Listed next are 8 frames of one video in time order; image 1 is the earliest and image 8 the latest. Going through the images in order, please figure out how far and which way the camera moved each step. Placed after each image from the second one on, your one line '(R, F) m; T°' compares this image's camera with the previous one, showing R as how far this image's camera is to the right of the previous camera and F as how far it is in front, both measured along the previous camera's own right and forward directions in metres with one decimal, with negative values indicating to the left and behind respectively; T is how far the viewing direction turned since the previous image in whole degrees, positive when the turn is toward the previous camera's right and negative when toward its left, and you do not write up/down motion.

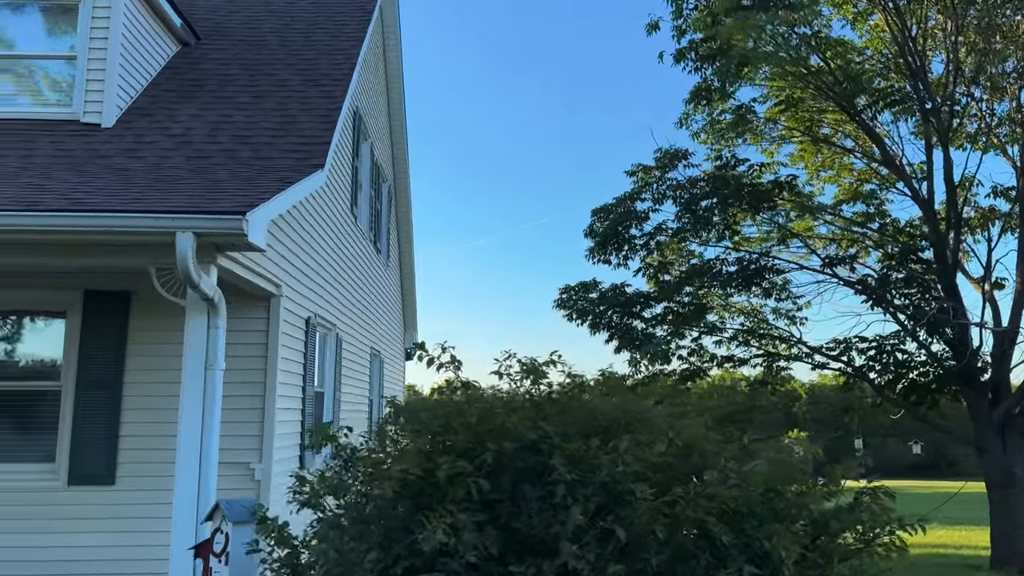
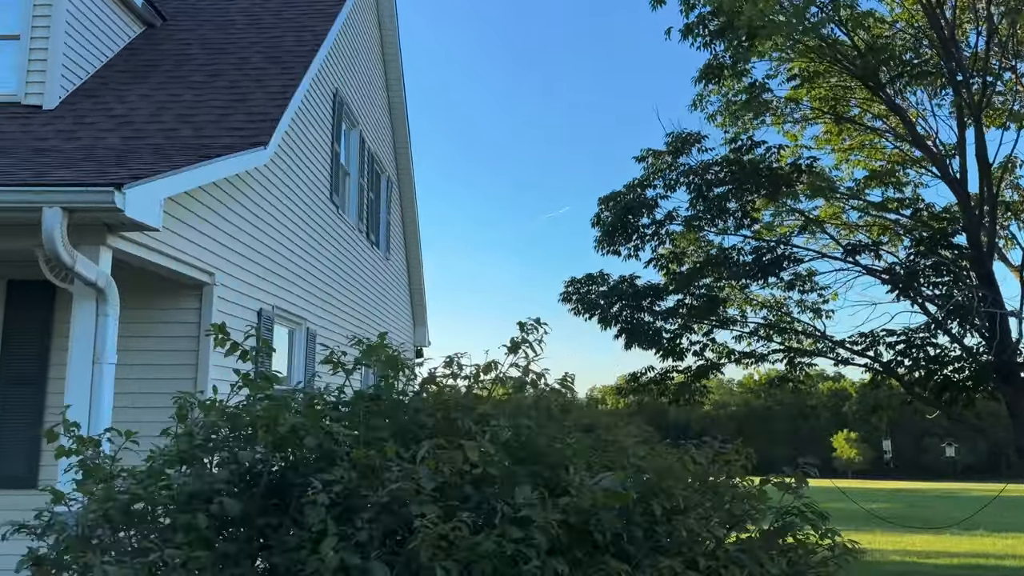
(+0.6, +0.5) m; -3°
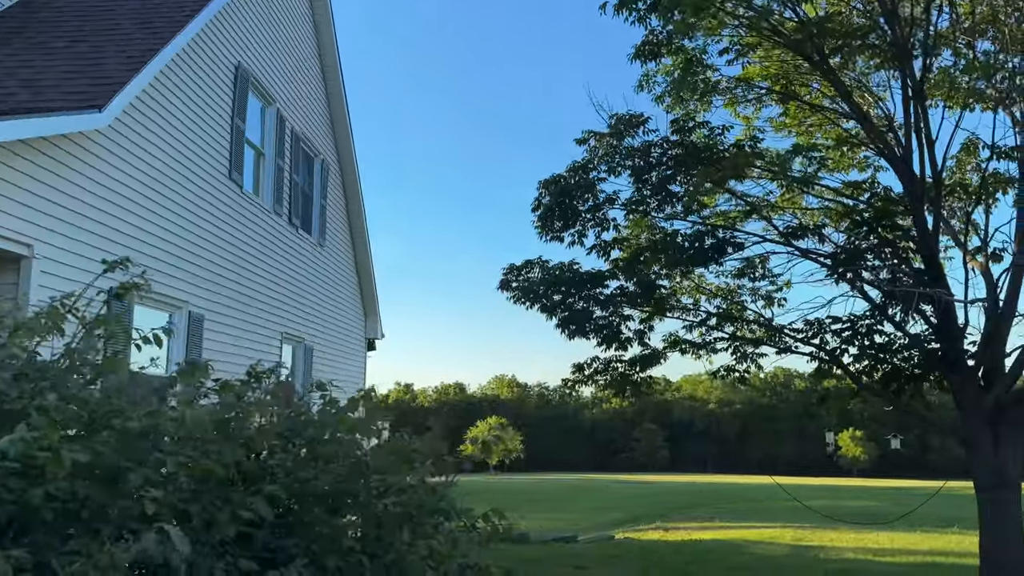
(+1.0, +0.4) m; -1°
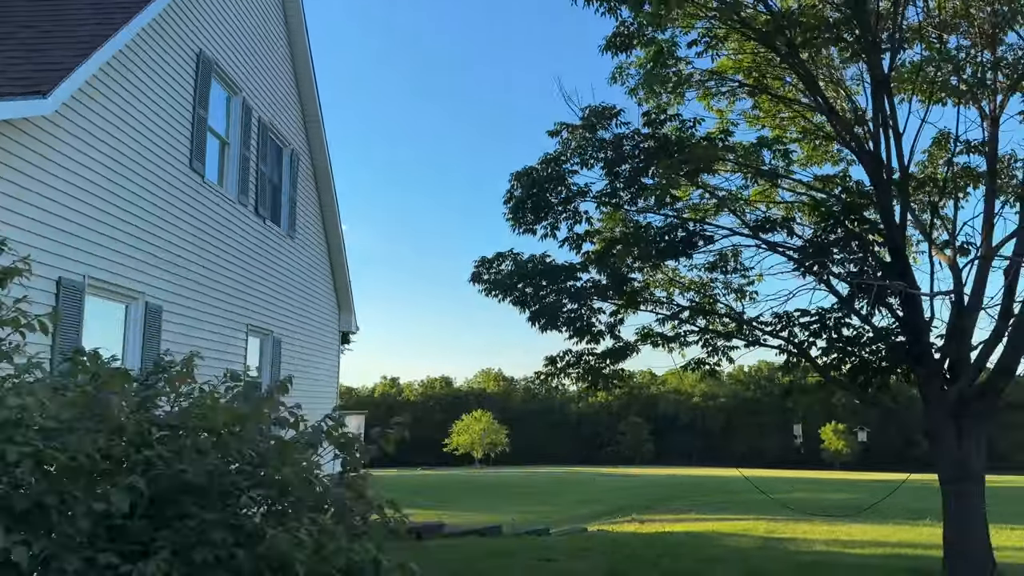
(+0.2, 0.0) m; +1°
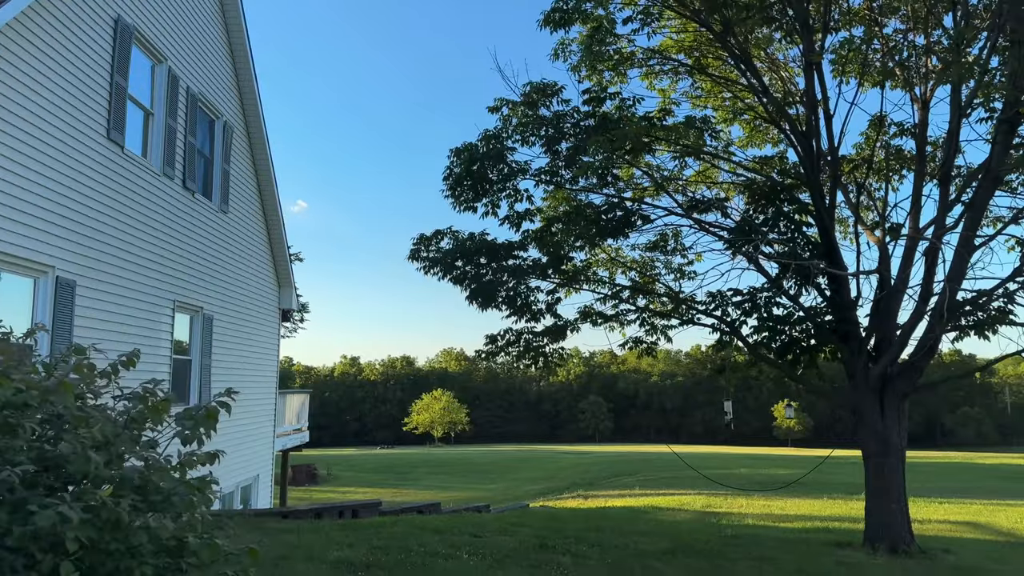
(+0.4, 0.0) m; +3°
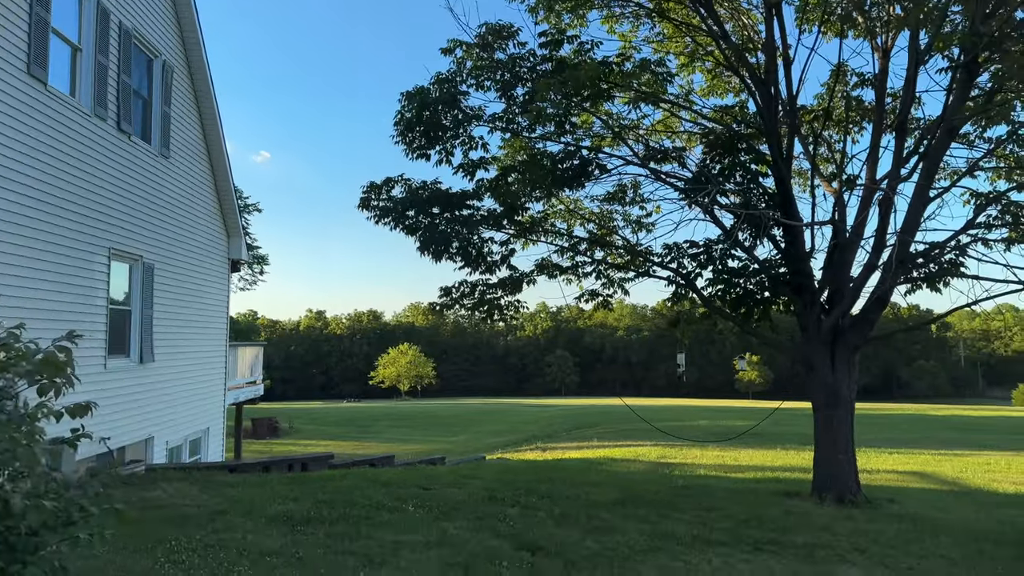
(+0.2, +0.2) m; +2°
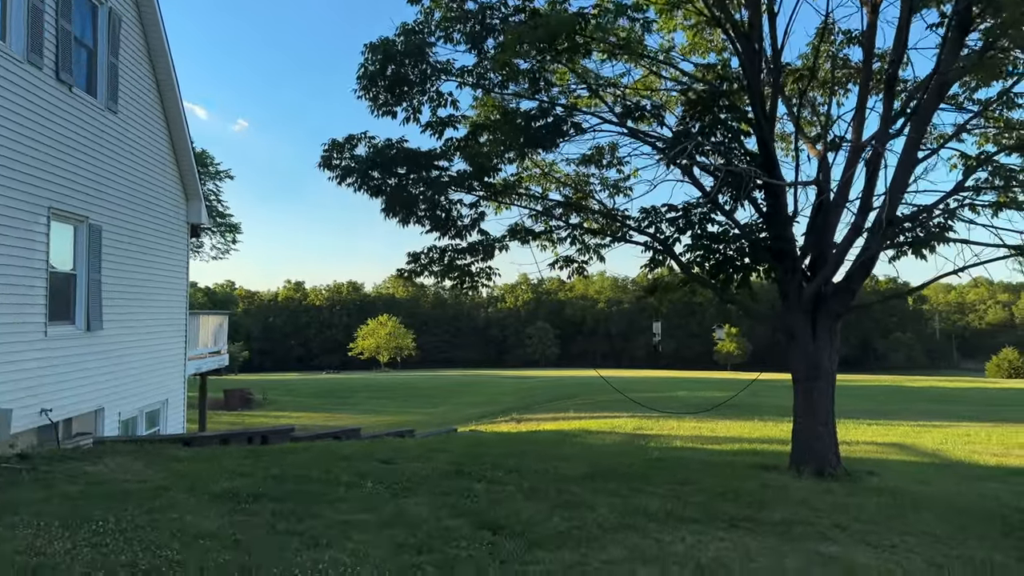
(+0.1, +0.5) m; +1°
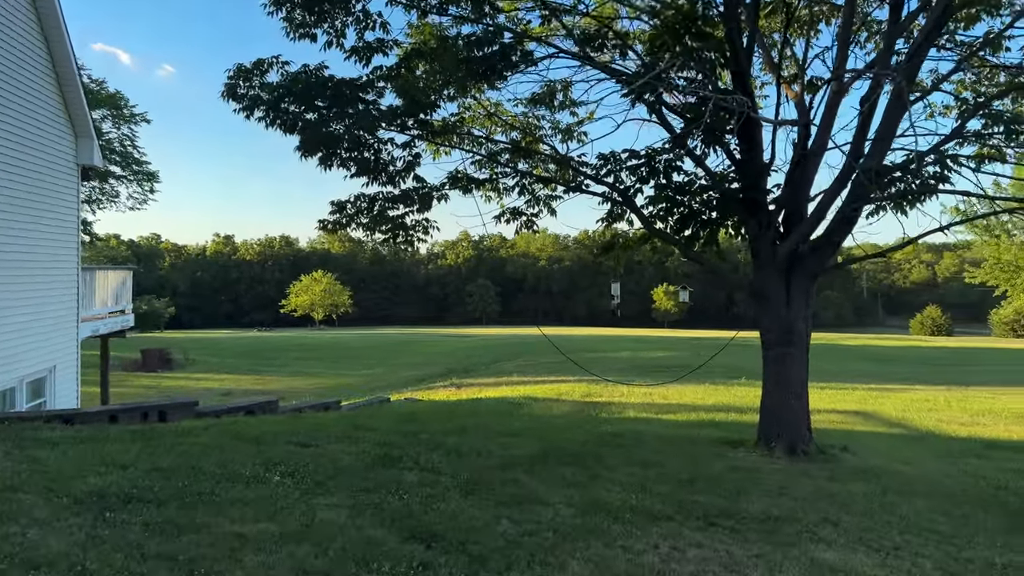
(0.0, +1.1) m; +4°
